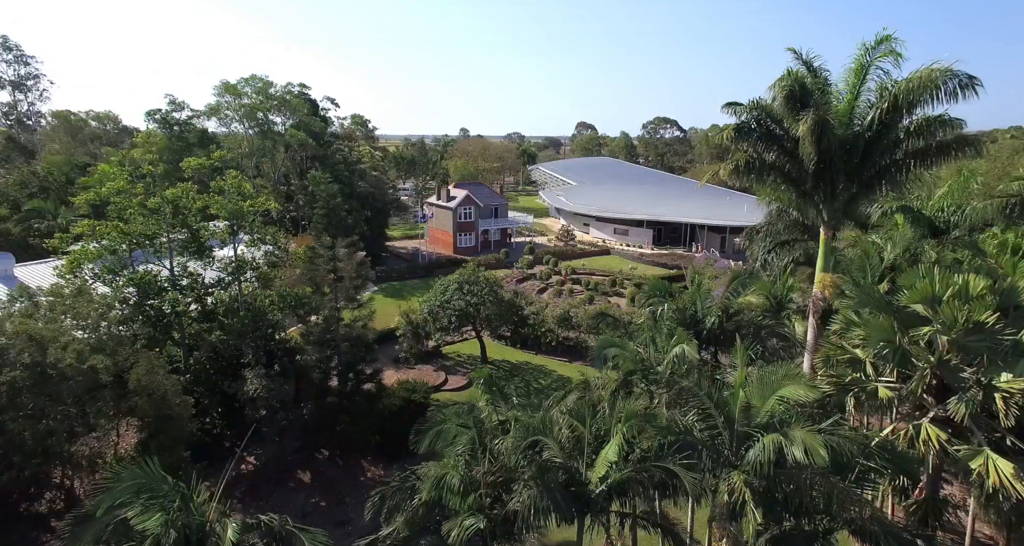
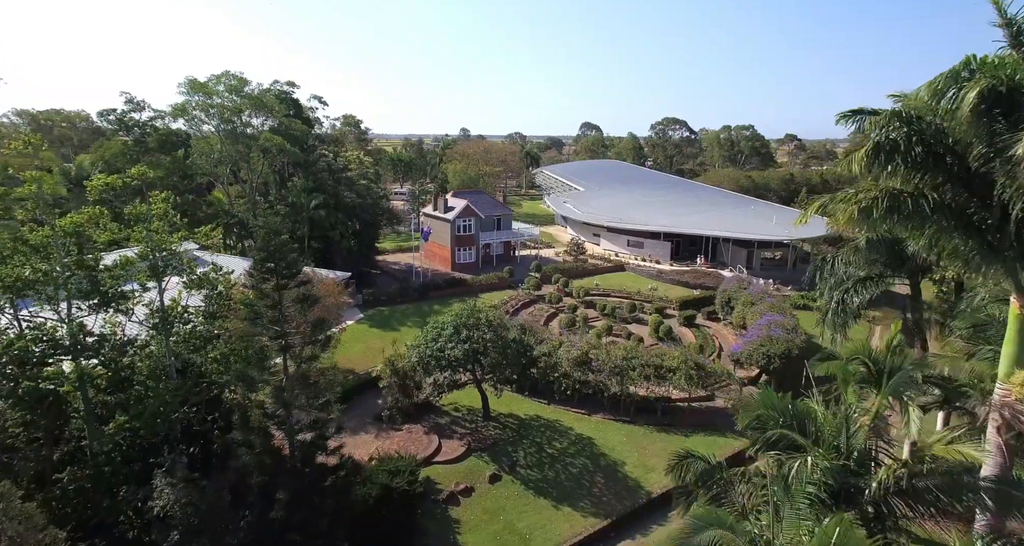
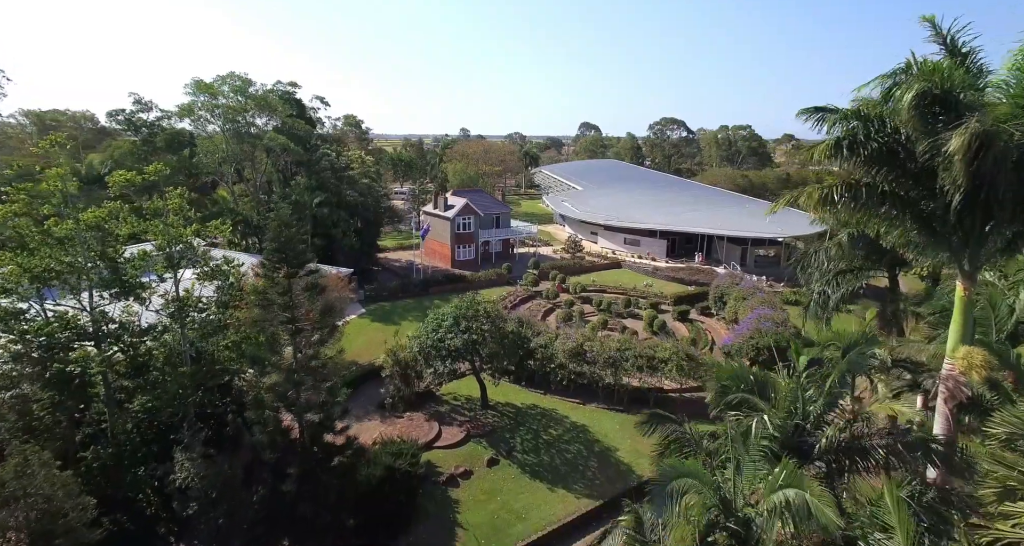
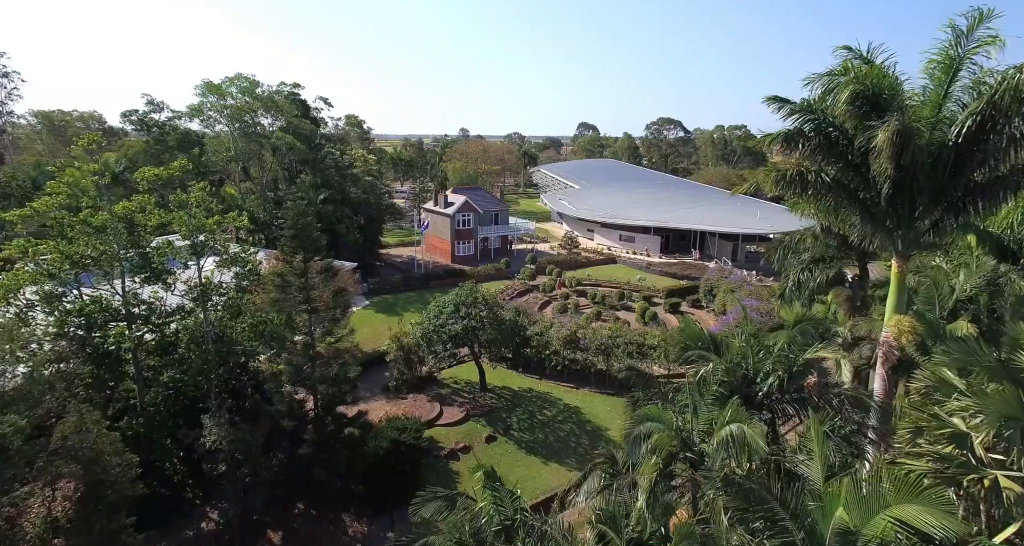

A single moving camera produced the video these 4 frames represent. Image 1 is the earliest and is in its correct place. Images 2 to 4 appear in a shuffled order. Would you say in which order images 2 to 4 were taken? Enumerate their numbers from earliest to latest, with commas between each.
4, 3, 2
